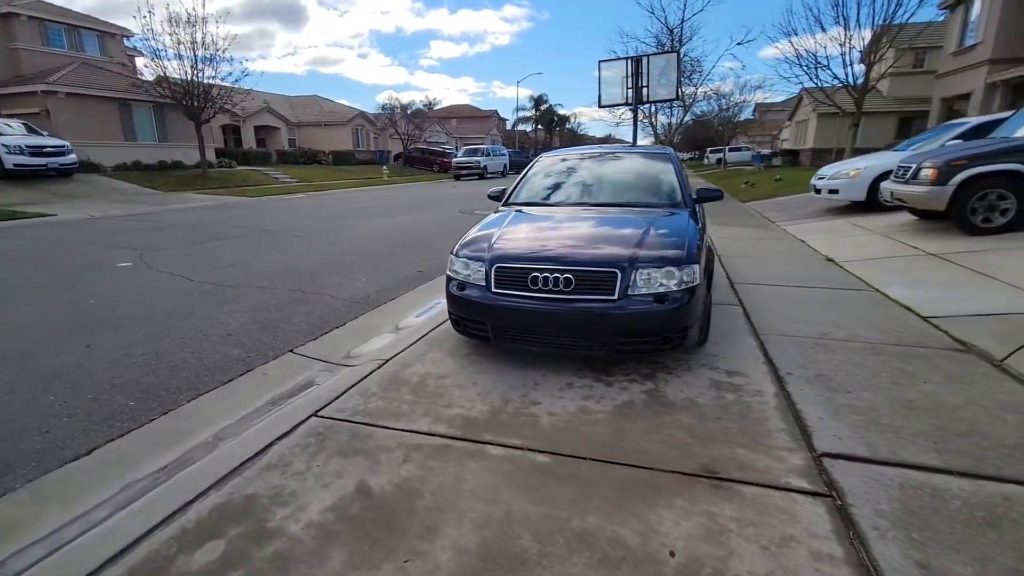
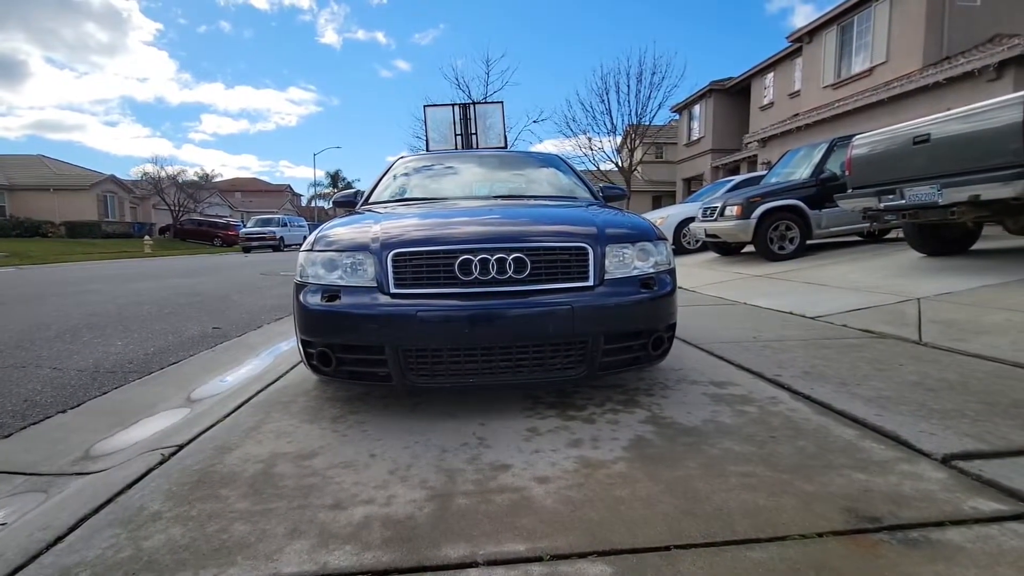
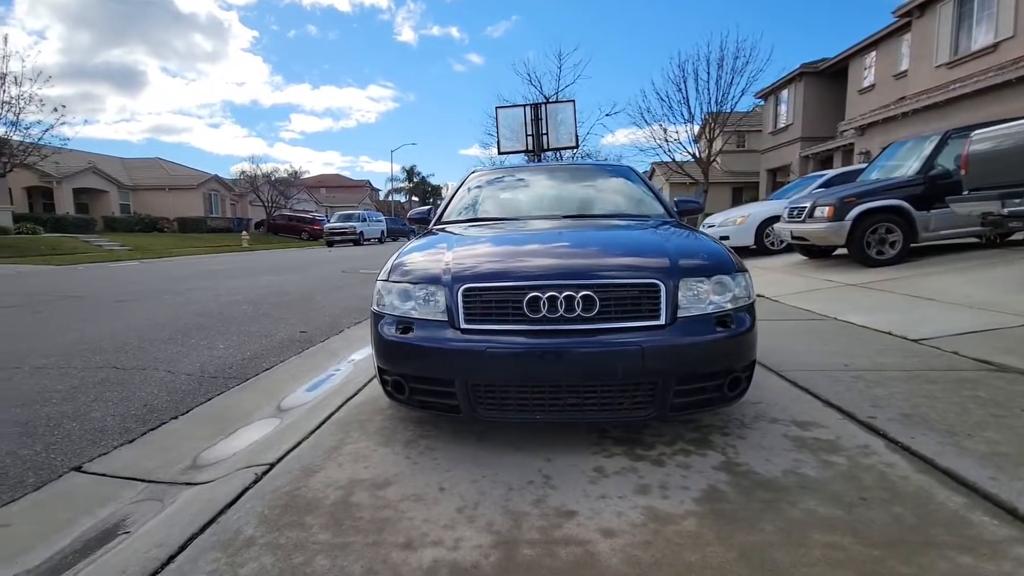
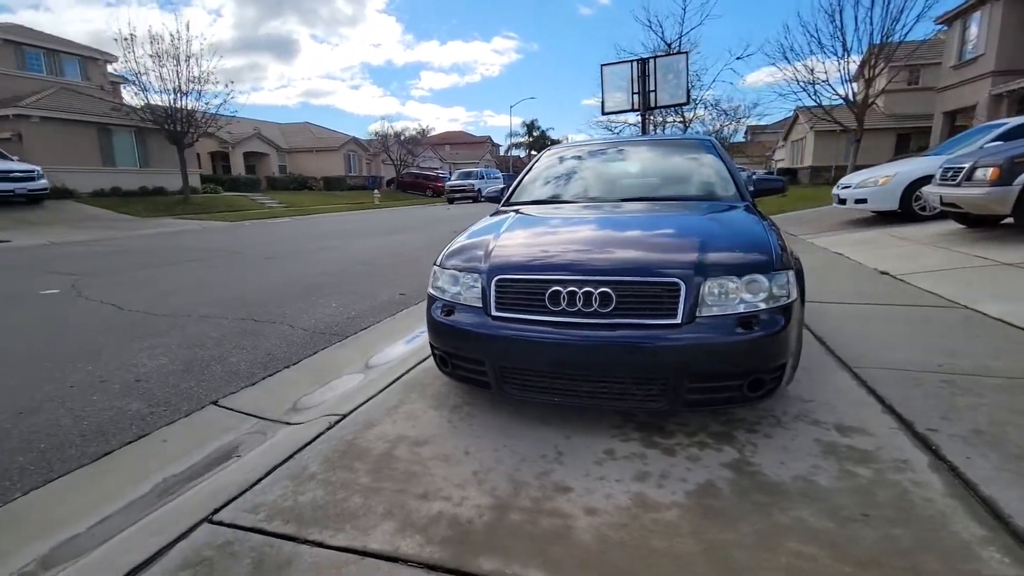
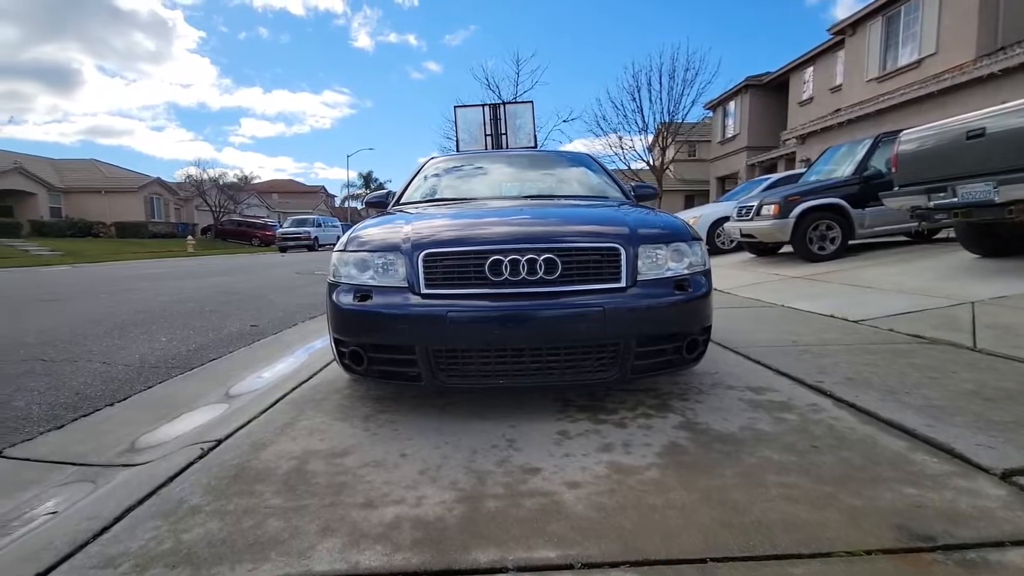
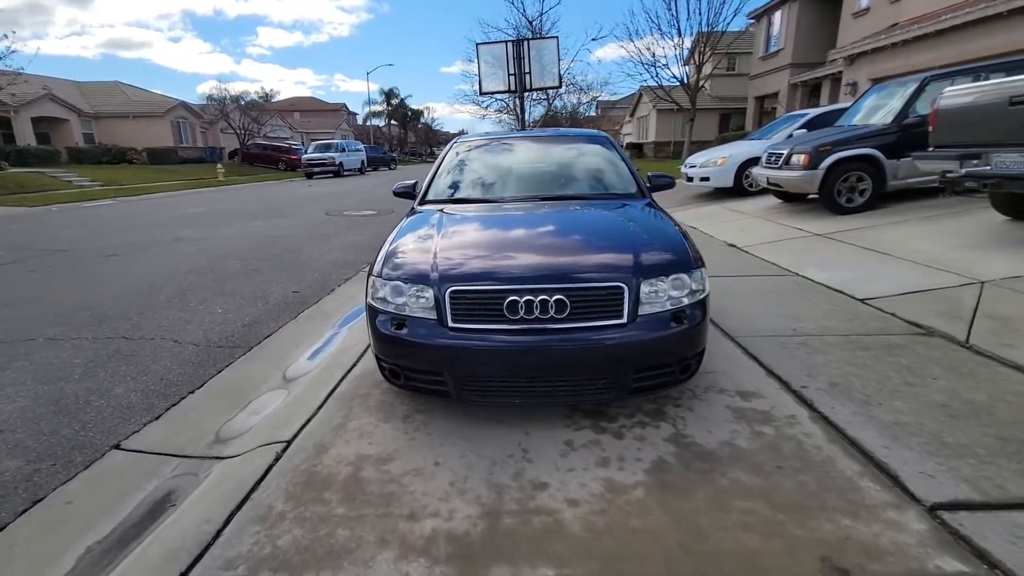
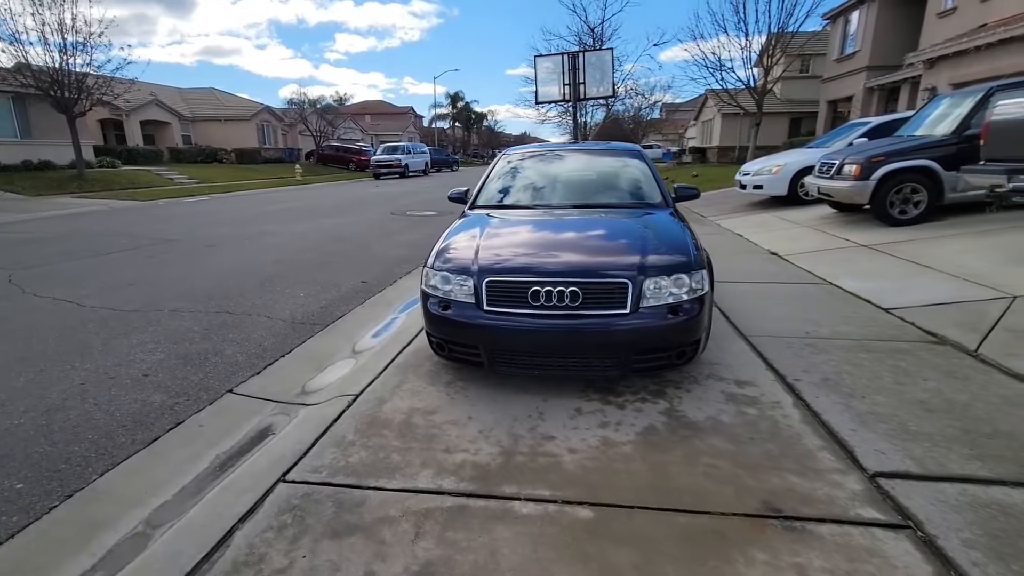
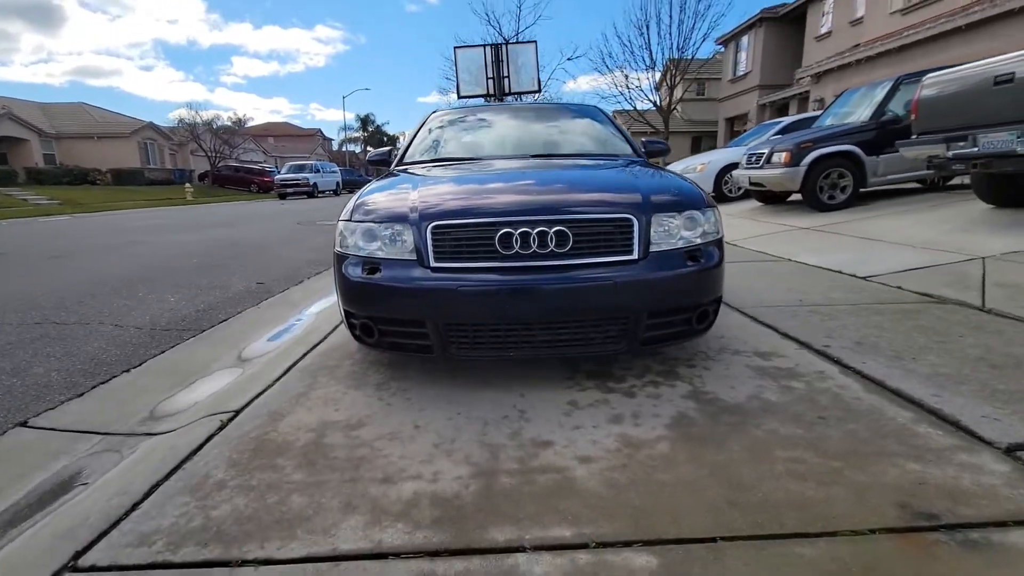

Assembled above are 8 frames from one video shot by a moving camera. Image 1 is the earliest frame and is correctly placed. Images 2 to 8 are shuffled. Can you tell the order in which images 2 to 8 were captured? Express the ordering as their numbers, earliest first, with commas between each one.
7, 6, 8, 2, 5, 3, 4
